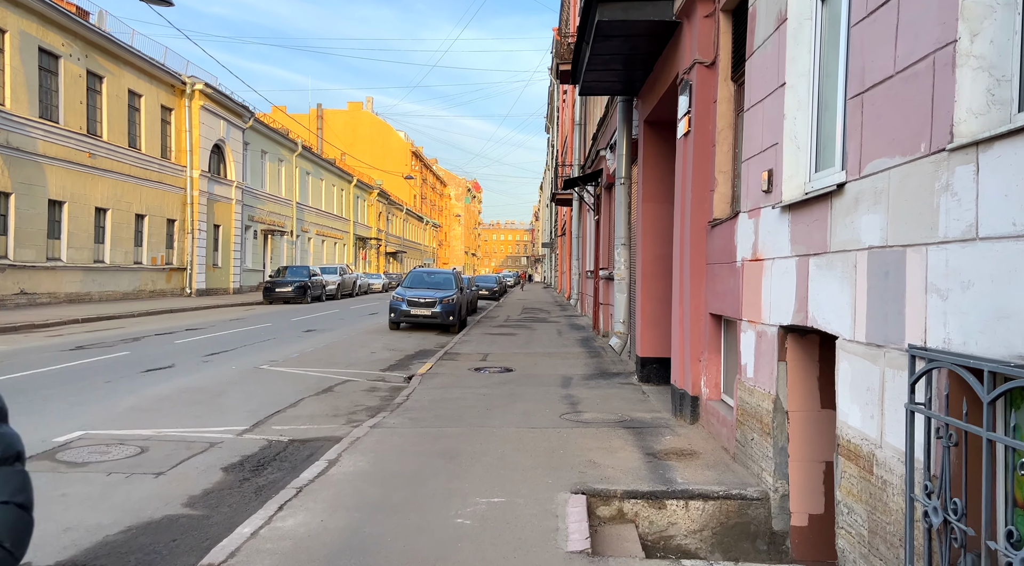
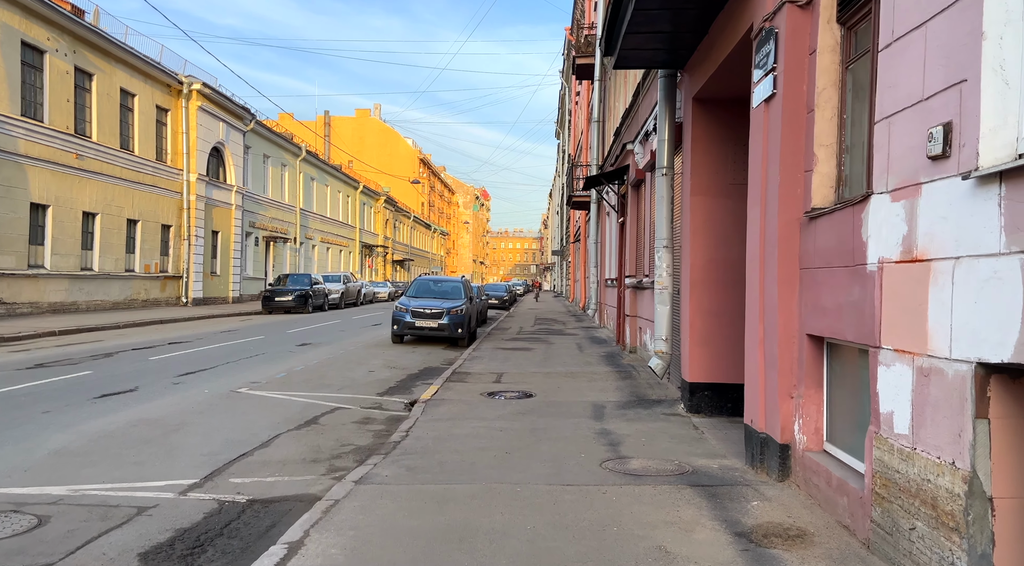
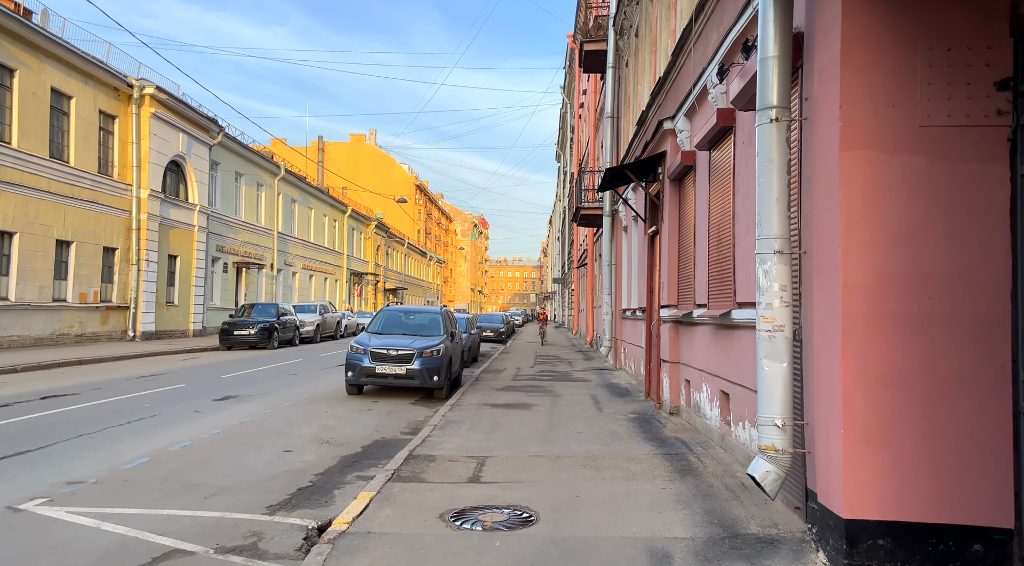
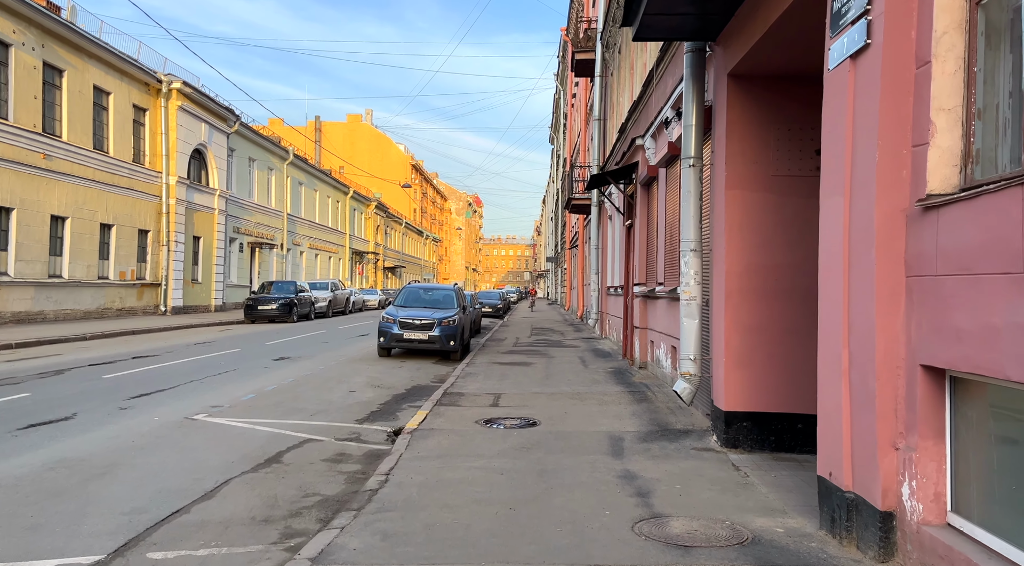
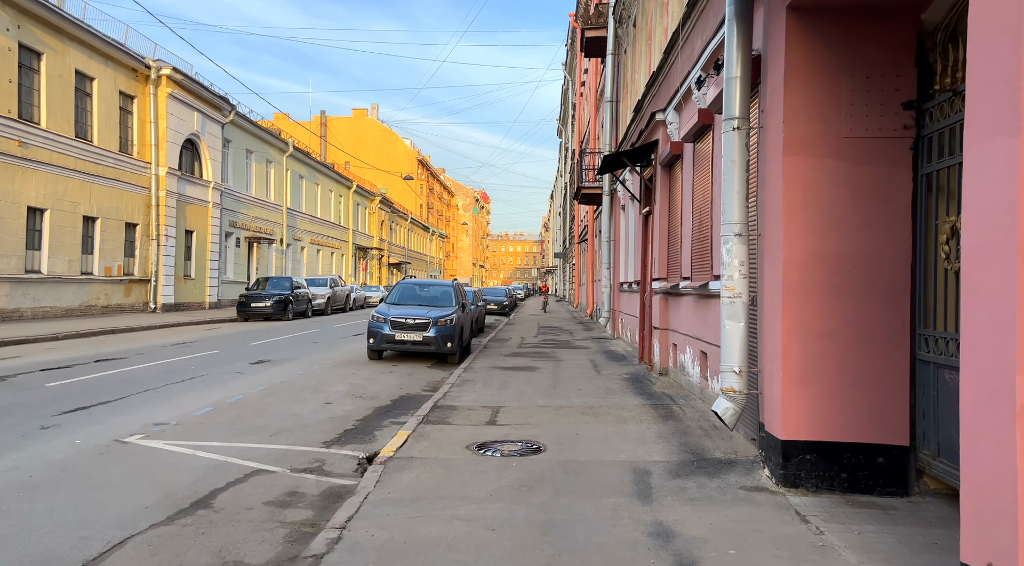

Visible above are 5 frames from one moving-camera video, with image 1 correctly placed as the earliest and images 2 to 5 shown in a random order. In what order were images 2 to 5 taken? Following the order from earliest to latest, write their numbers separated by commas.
2, 4, 5, 3
